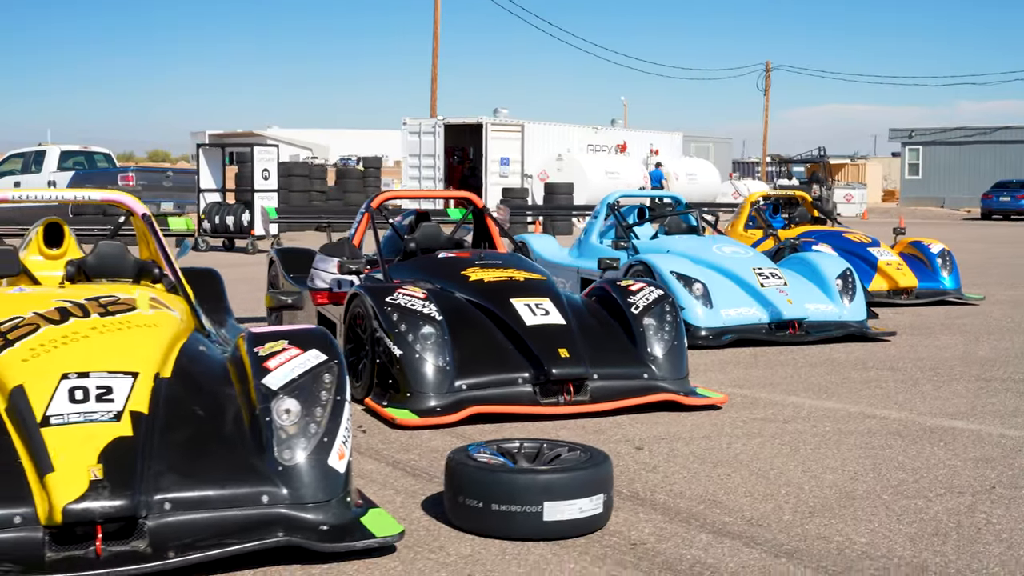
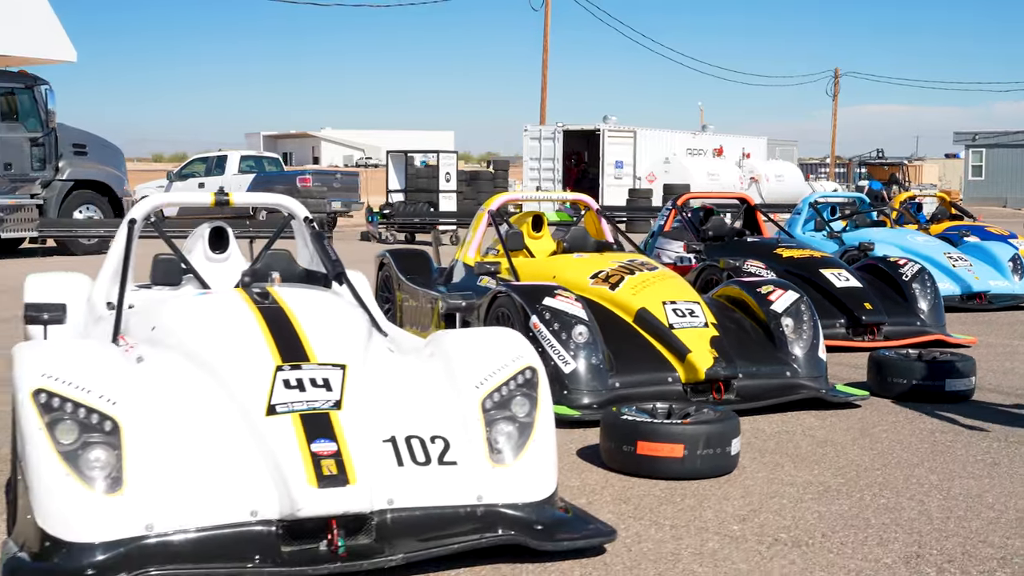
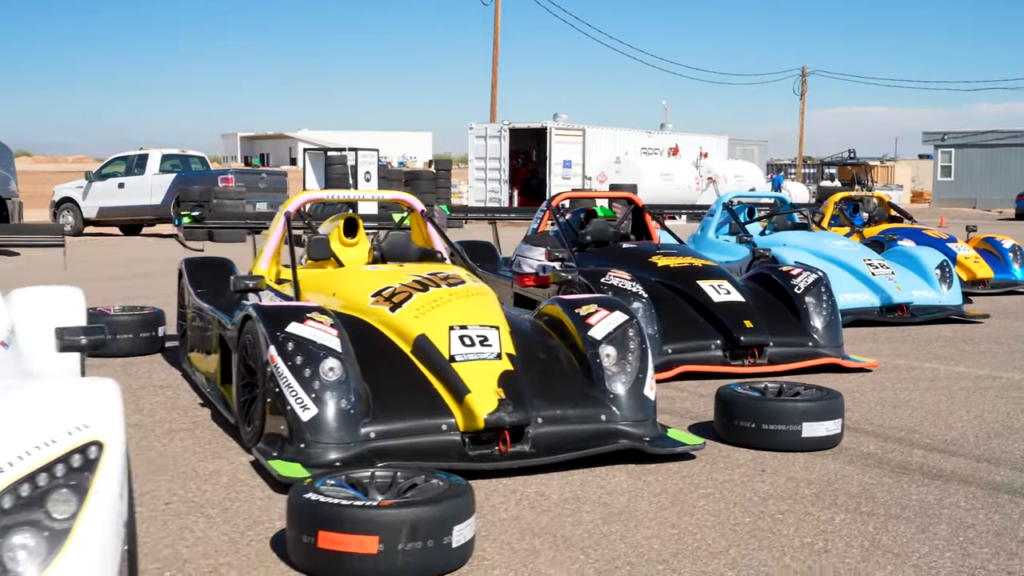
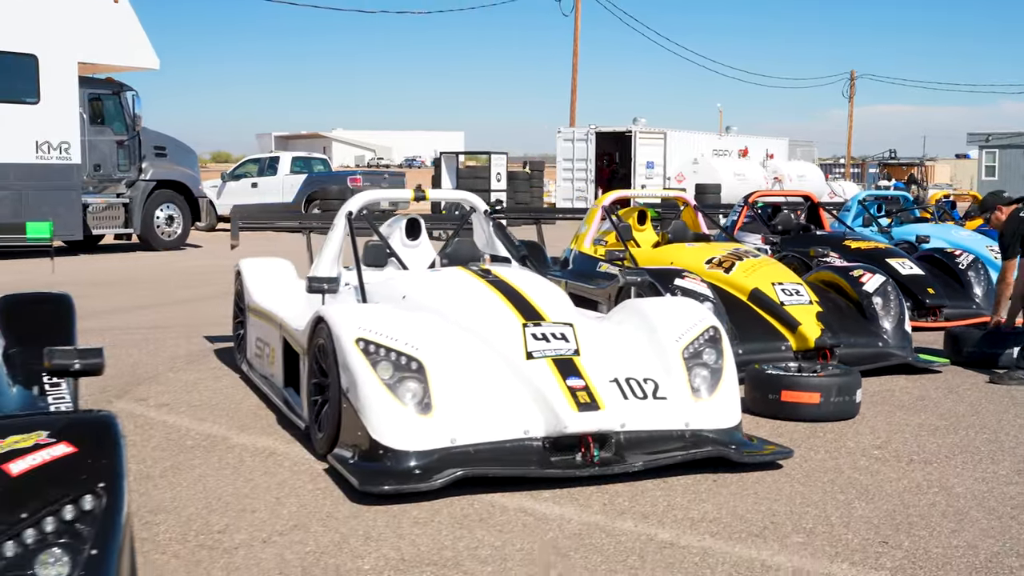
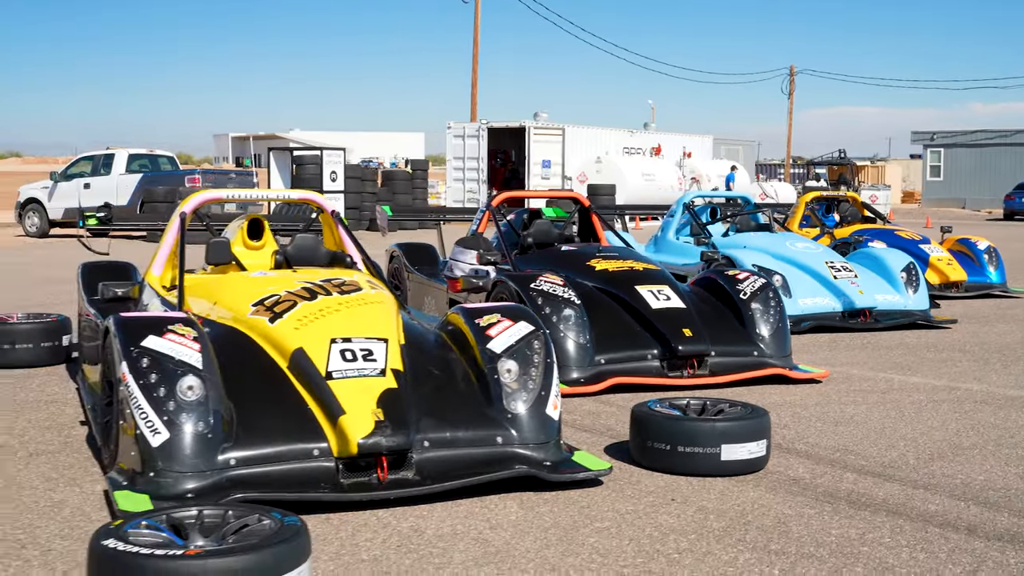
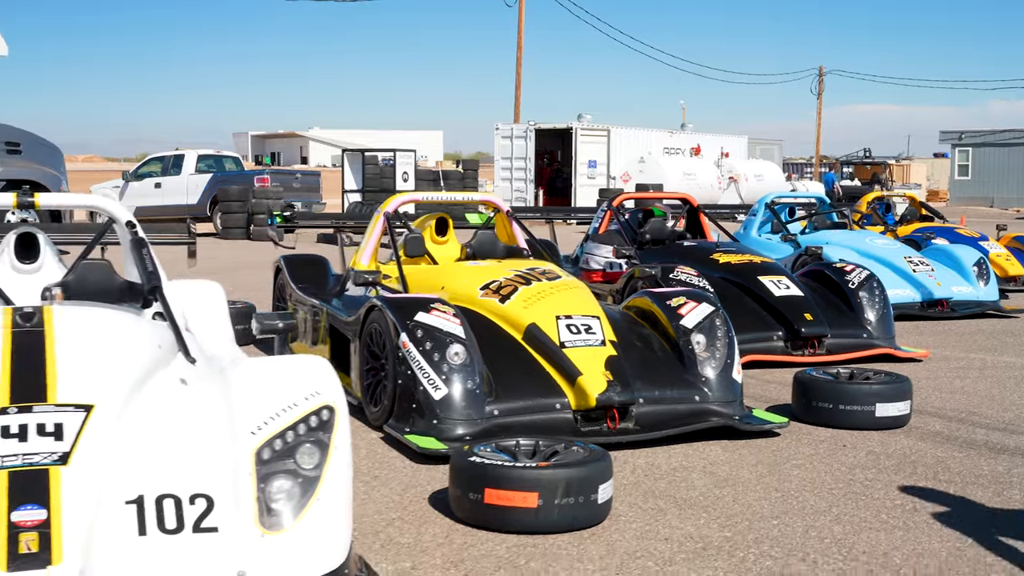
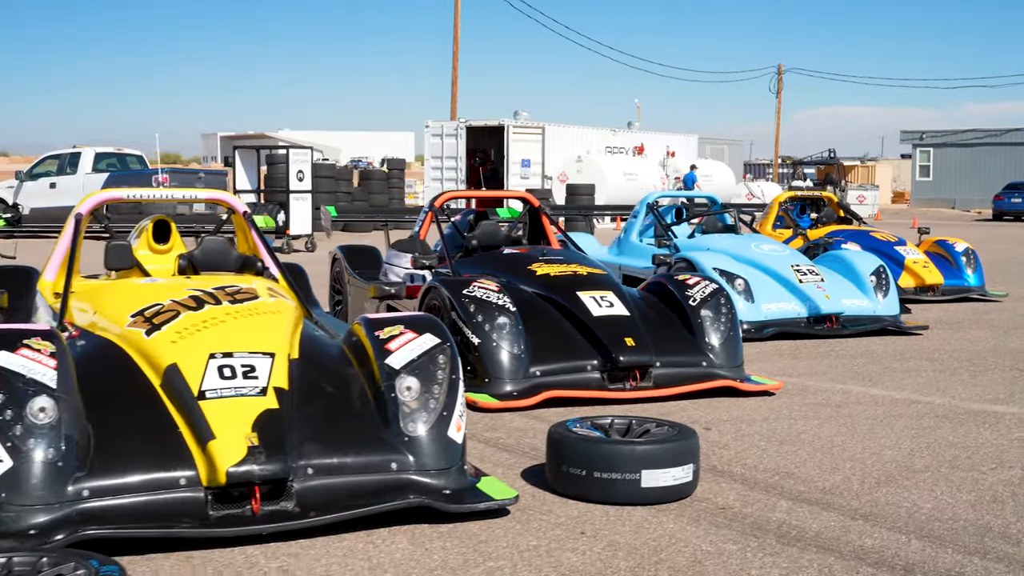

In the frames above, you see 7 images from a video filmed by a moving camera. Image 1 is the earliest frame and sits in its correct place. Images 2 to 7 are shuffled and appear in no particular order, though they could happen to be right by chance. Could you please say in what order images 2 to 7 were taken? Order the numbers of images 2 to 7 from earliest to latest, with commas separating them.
7, 5, 3, 6, 2, 4
